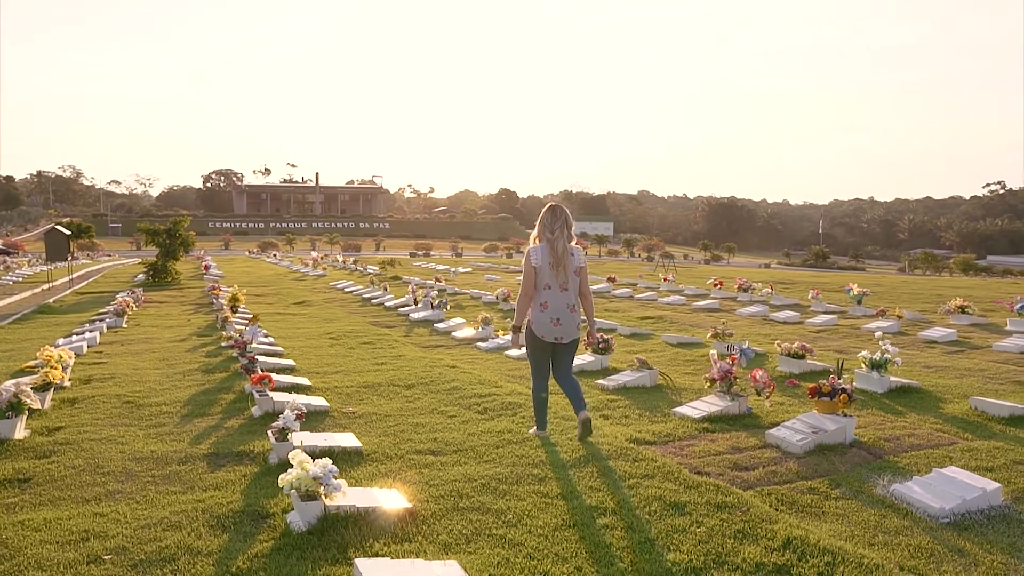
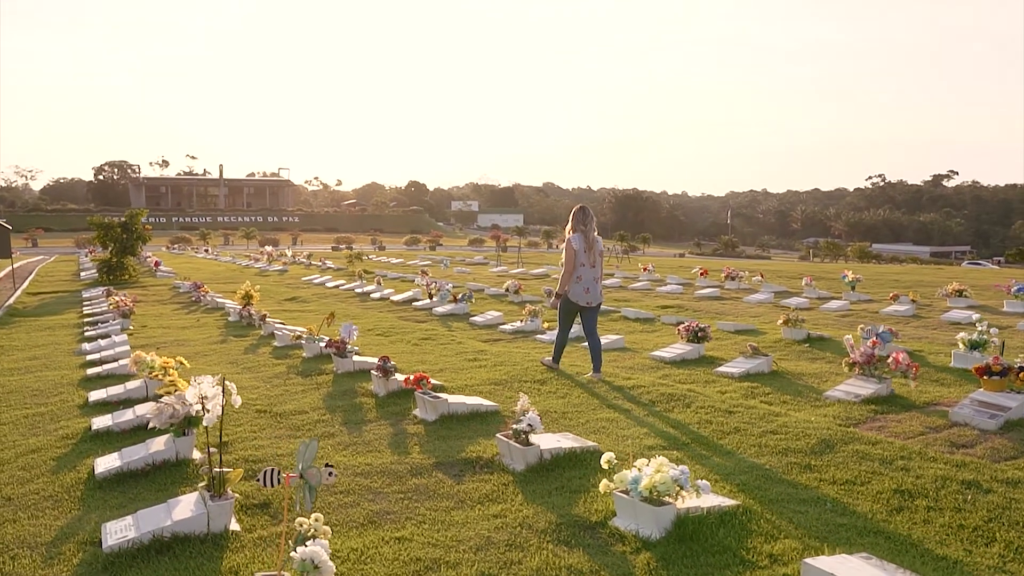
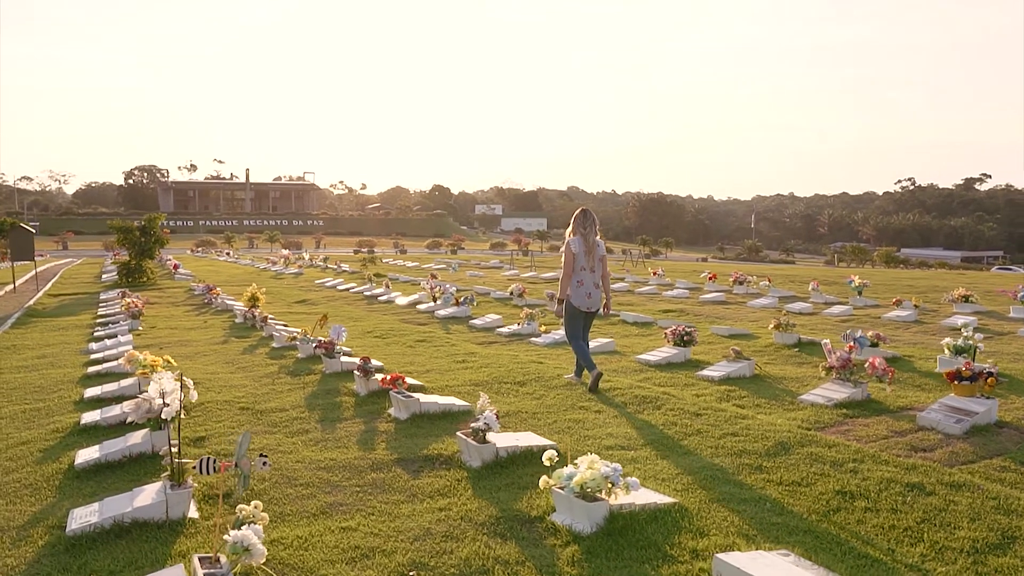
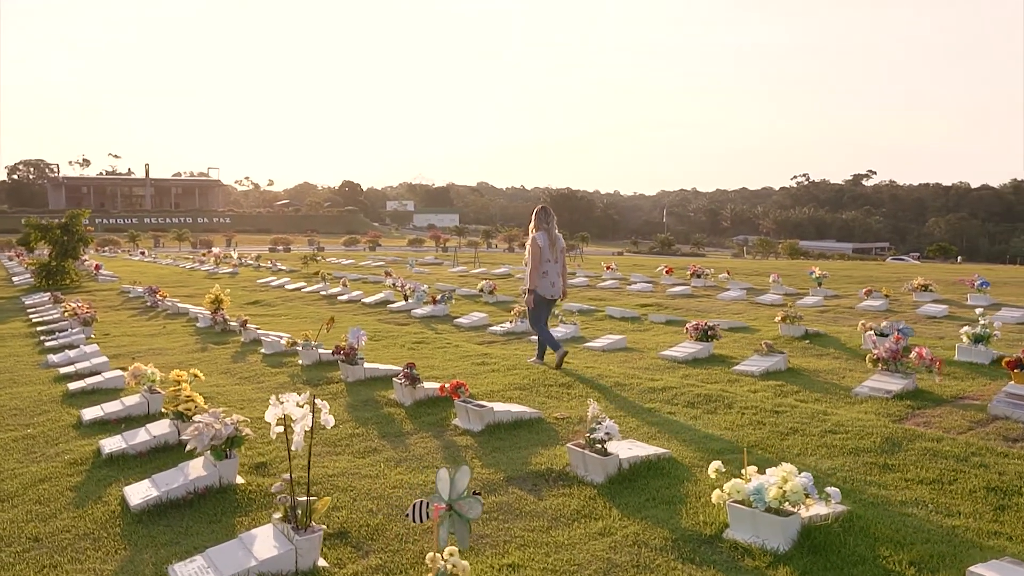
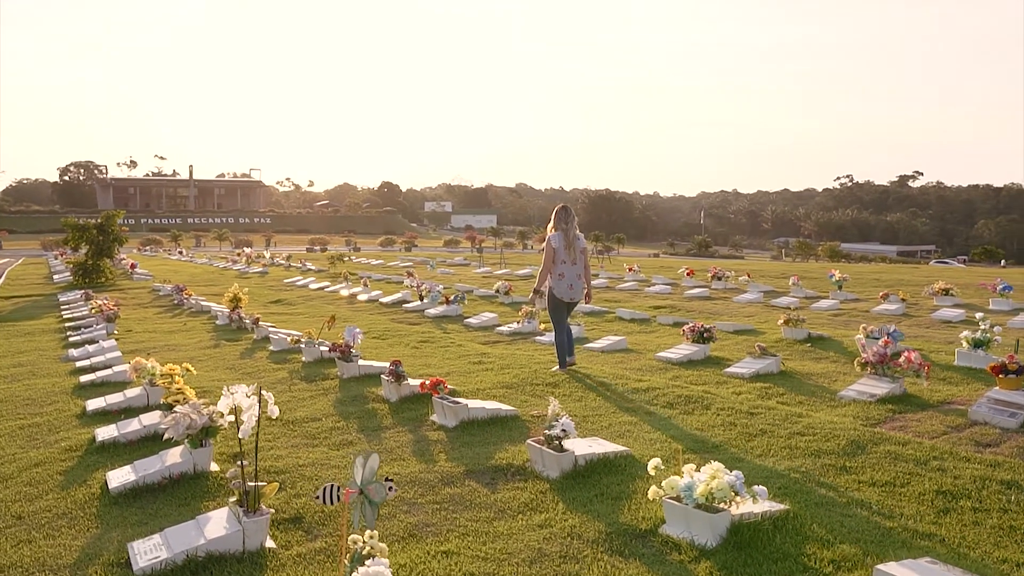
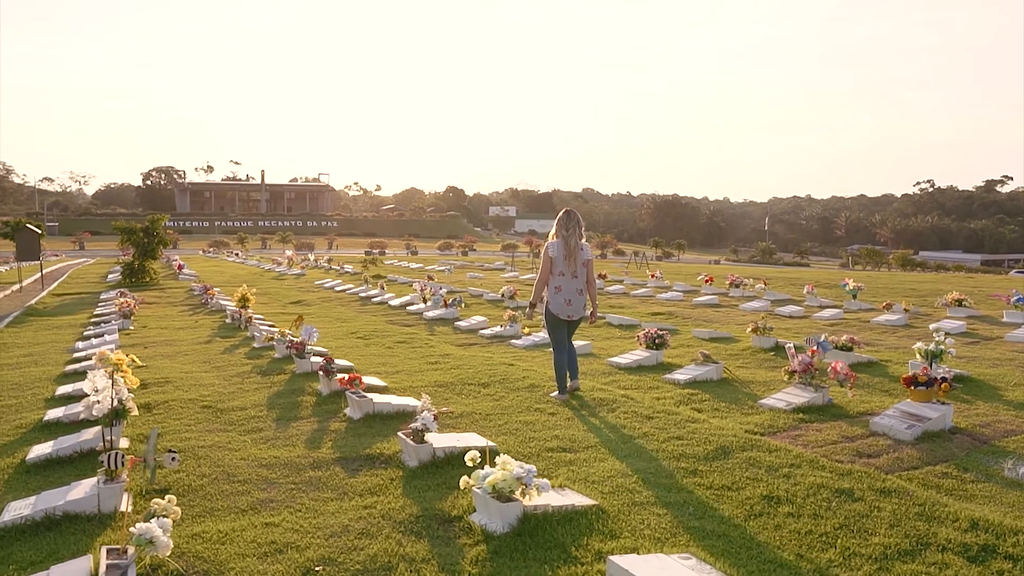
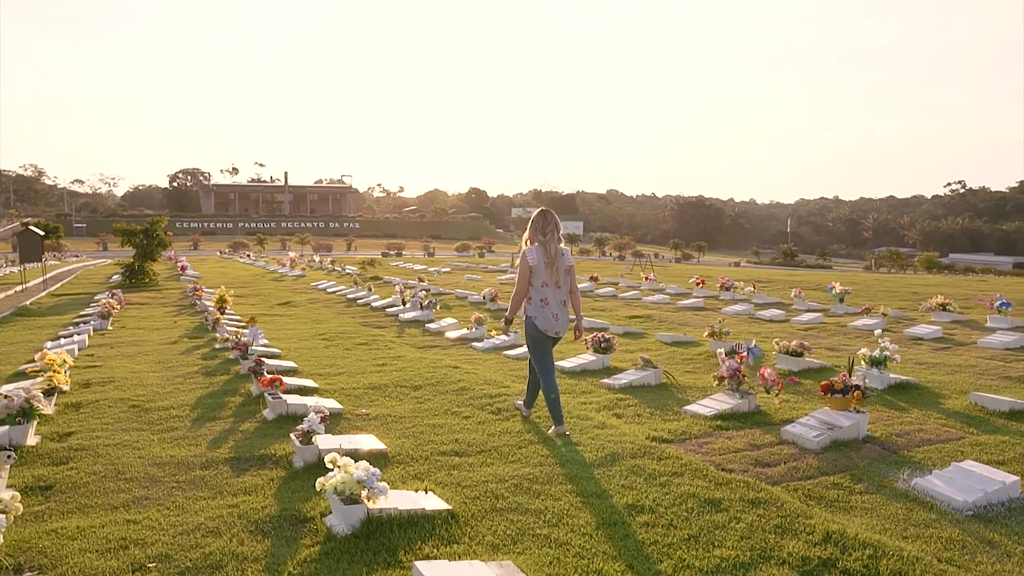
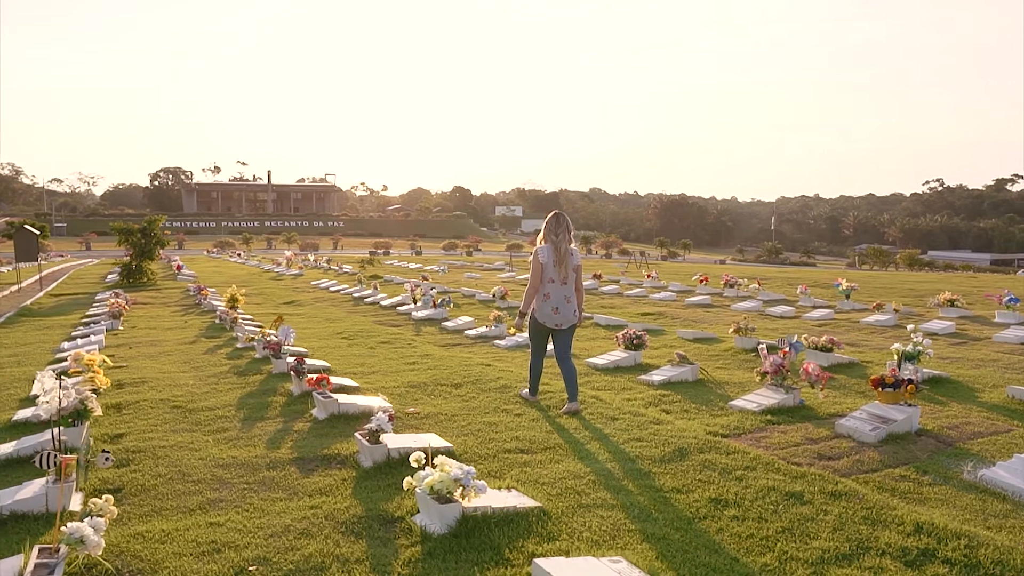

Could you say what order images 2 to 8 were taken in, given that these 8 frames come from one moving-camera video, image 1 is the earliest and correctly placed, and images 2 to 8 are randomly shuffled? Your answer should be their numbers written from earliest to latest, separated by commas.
7, 8, 6, 3, 2, 5, 4
